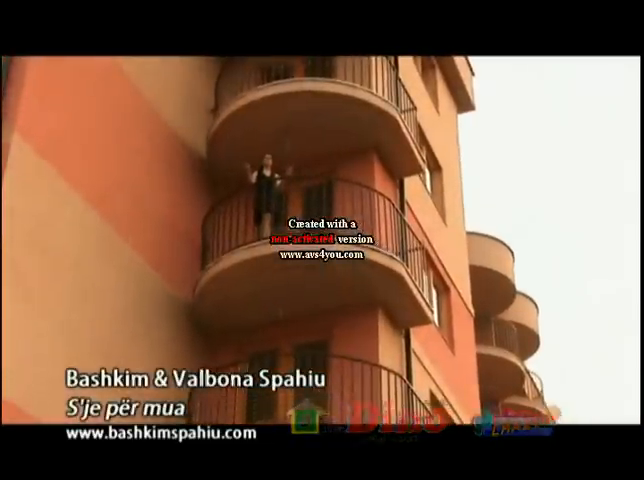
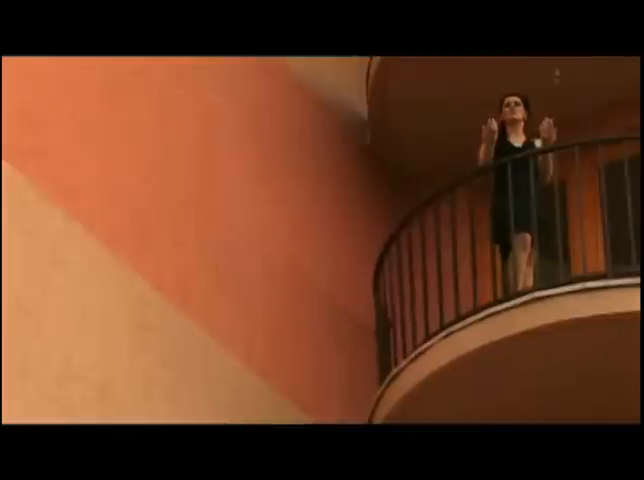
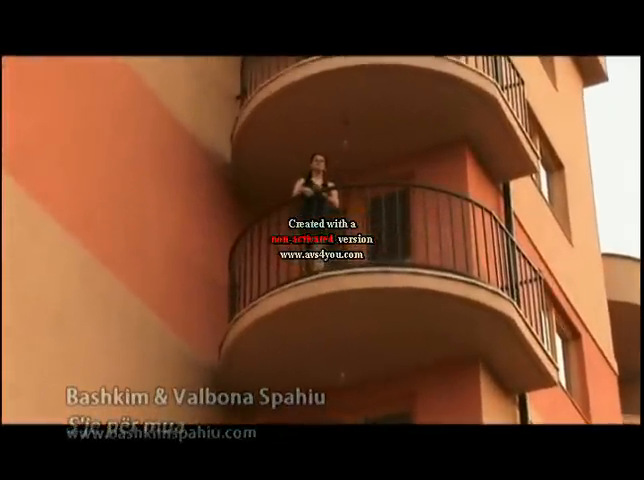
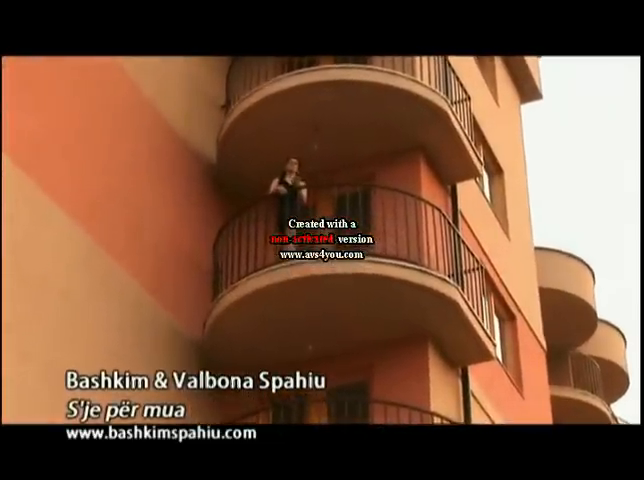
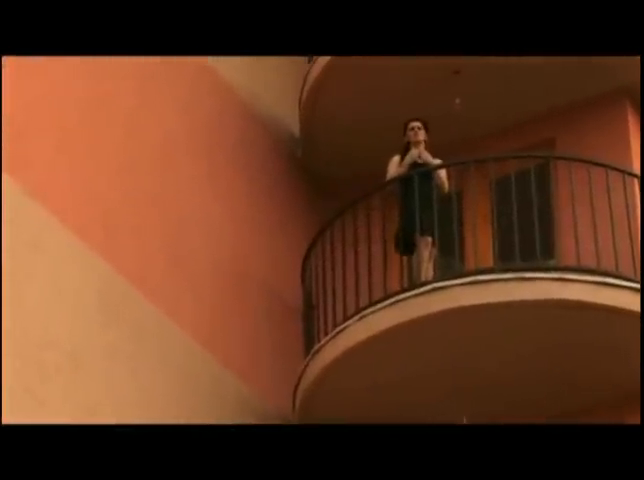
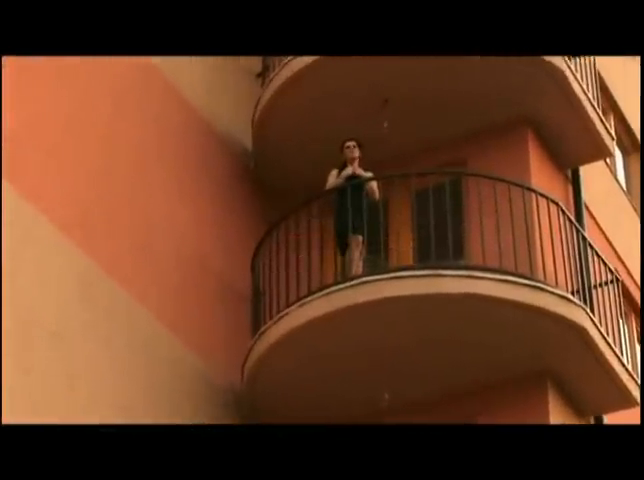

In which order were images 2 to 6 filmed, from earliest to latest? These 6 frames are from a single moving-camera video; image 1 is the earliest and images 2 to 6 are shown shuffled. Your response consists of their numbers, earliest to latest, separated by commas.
4, 3, 6, 5, 2
